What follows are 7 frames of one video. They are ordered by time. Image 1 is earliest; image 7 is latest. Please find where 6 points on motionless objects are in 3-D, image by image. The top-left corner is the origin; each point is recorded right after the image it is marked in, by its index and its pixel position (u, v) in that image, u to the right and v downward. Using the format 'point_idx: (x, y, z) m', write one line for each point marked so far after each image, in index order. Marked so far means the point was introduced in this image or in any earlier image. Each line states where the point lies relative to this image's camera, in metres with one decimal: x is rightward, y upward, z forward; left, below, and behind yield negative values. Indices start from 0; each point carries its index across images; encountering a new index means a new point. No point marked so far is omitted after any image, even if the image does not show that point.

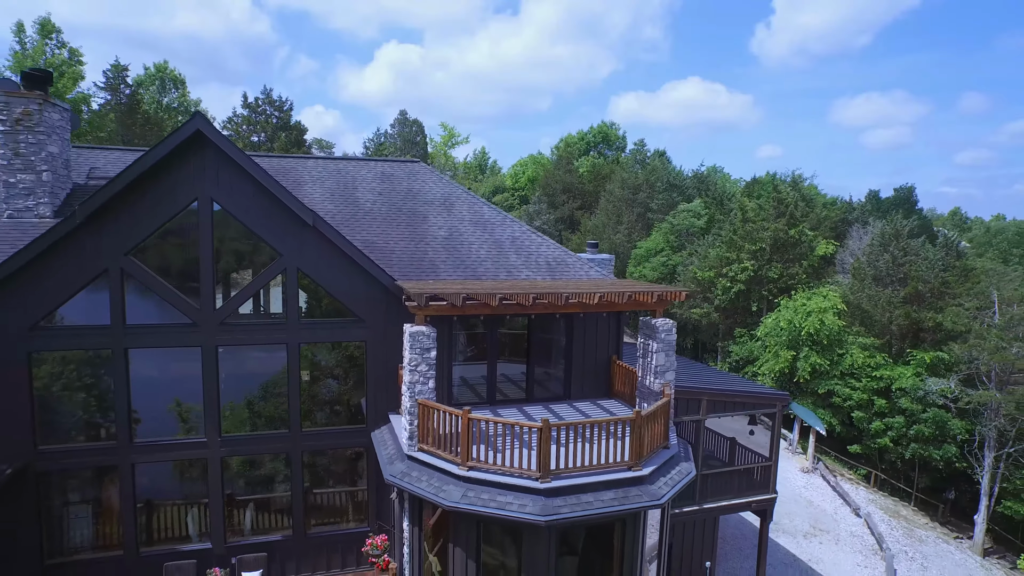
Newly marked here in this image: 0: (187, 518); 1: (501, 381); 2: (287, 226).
0: (-5.8, -4.1, +9.7) m
1: (-0.2, -1.8, +10.6) m
2: (-3.8, +1.1, +9.6) m
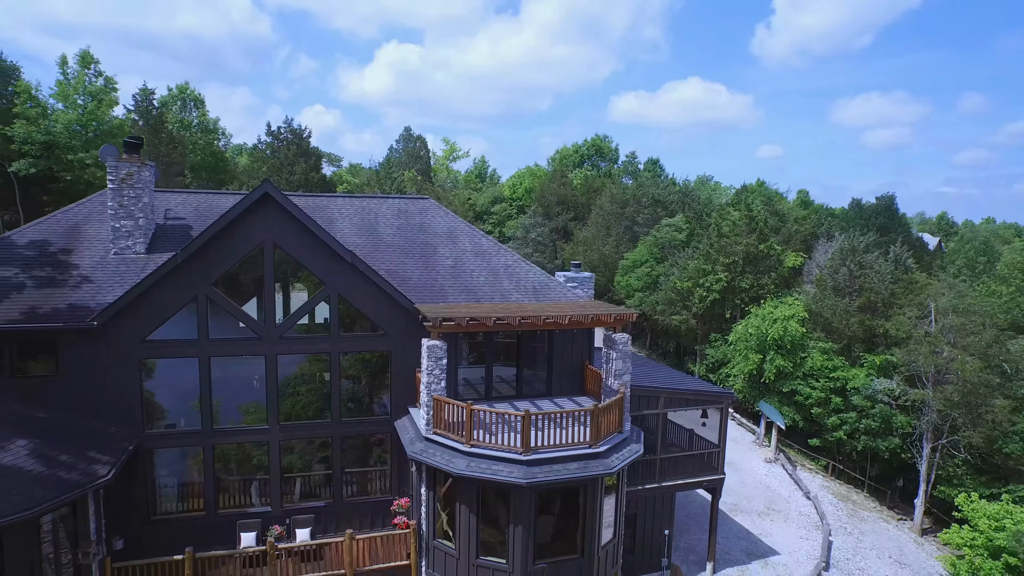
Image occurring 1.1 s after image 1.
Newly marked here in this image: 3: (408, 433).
0: (-5.9, -4.5, +12.6) m
1: (-0.4, -2.3, +13.5) m
2: (-4.0, +0.6, +12.4) m
3: (-2.3, -3.2, +12.1) m
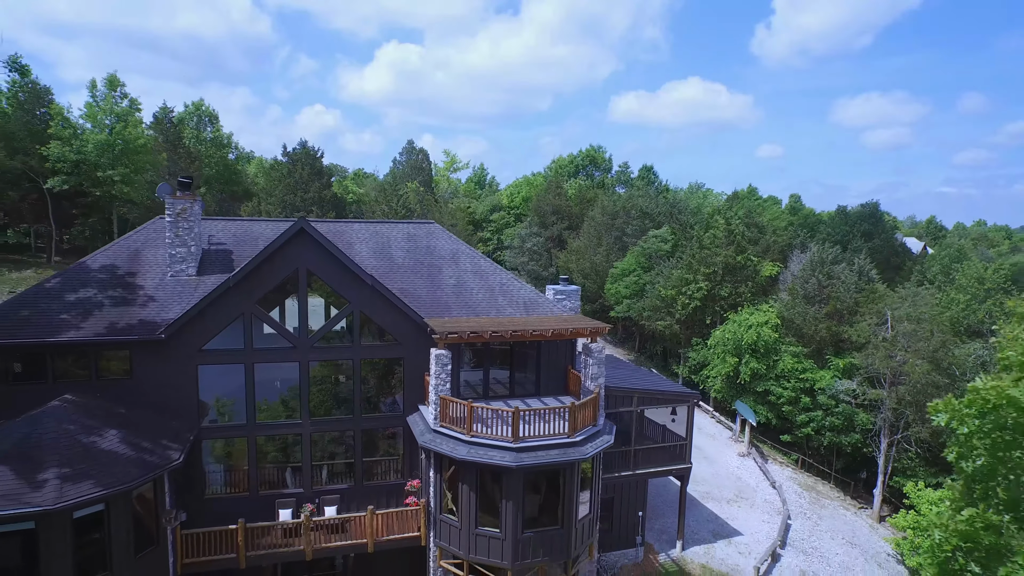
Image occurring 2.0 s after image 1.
0: (-6.1, -5.0, +15.0) m
1: (-0.6, -2.7, +15.9) m
2: (-4.2, +0.1, +14.8) m
3: (-2.5, -3.6, +14.5) m
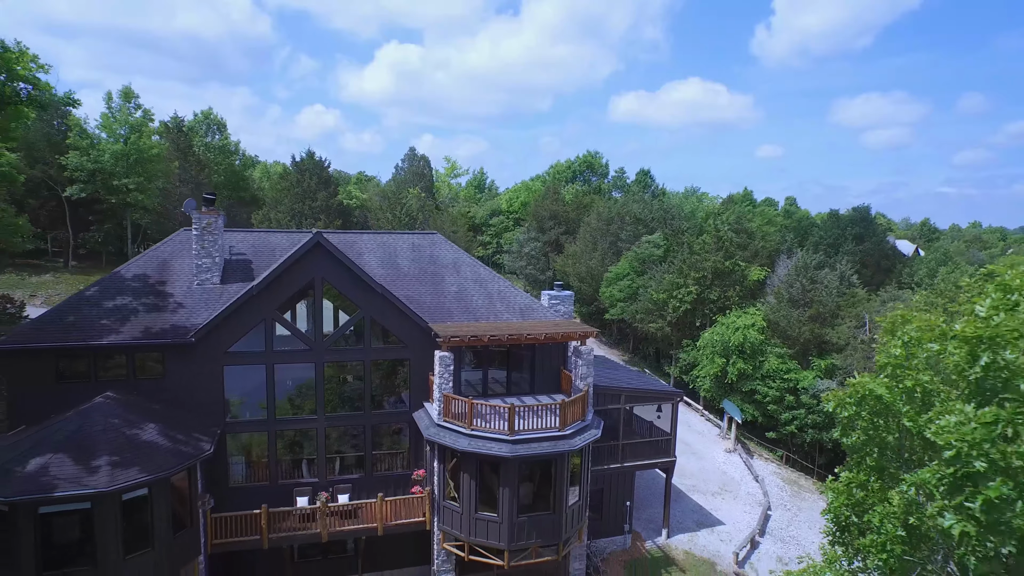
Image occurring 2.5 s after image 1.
0: (-6.2, -5.2, +16.4) m
1: (-0.7, -2.9, +17.3) m
2: (-4.3, -0.1, +16.3) m
3: (-2.6, -3.9, +16.0) m
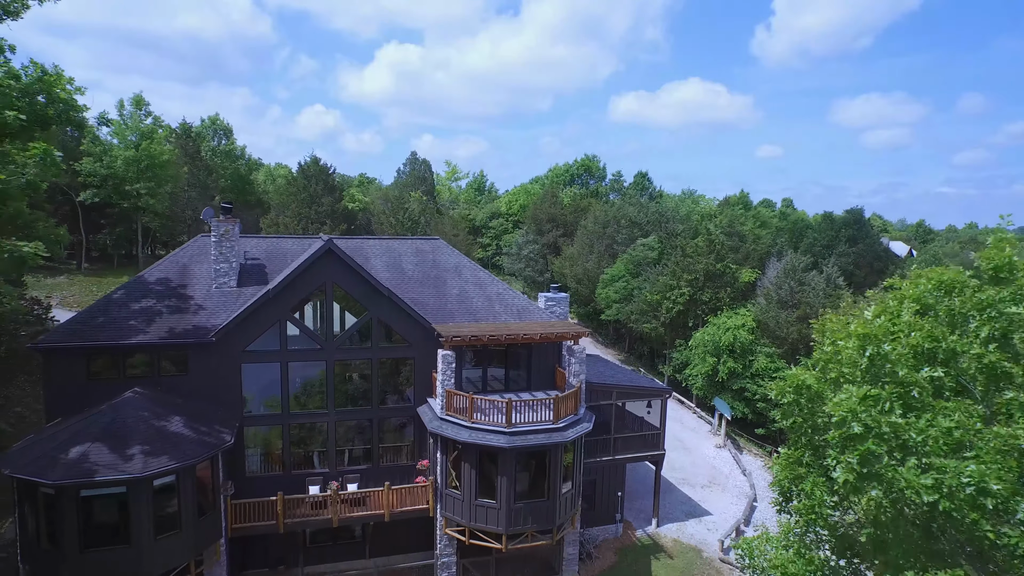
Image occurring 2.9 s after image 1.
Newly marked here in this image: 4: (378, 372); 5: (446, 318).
0: (-6.3, -5.3, +17.6) m
1: (-0.7, -3.0, +18.5) m
2: (-4.4, -0.2, +17.4) m
3: (-2.6, -4.0, +17.2) m
4: (-4.4, -2.7, +17.9) m
5: (-2.2, -1.0, +18.3) m
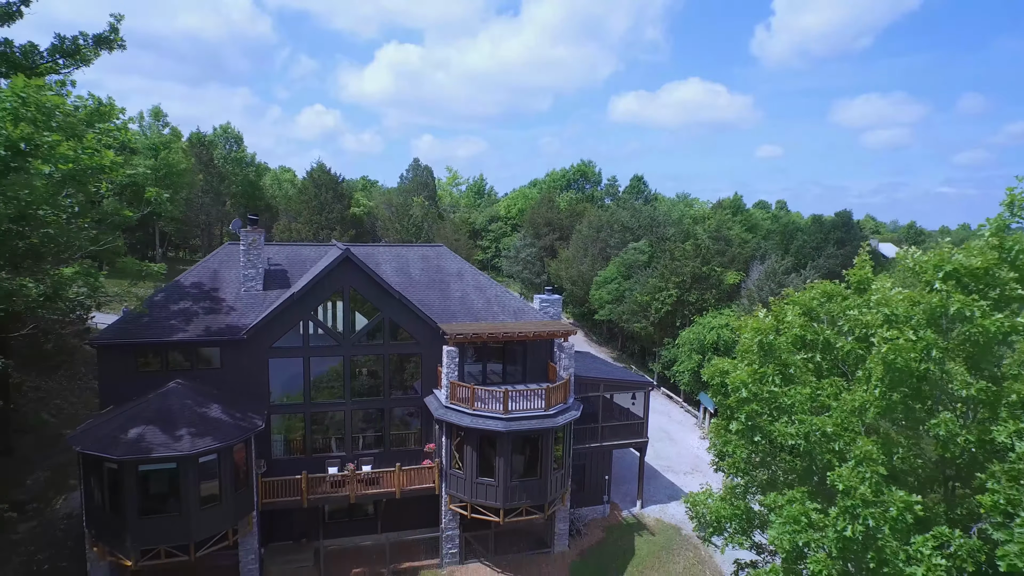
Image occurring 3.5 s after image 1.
0: (-6.4, -5.4, +19.7) m
1: (-0.9, -3.2, +20.6) m
2: (-4.5, -0.3, +19.6) m
3: (-2.8, -4.1, +19.3) m
4: (-4.5, -2.8, +20.0) m
5: (-2.3, -1.1, +20.4) m
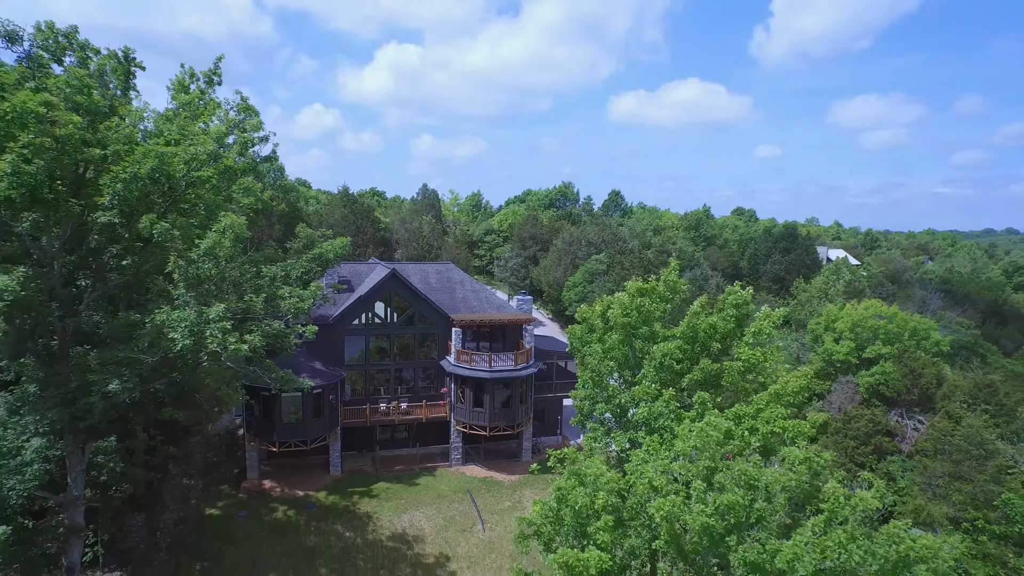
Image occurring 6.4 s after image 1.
0: (-7.4, -5.7, +31.3) m
1: (-1.8, -3.4, +32.2) m
2: (-5.4, -0.6, +31.1) m
3: (-3.7, -4.3, +30.8) m
4: (-5.4, -3.1, +31.5) m
5: (-3.3, -1.3, +31.9) m
